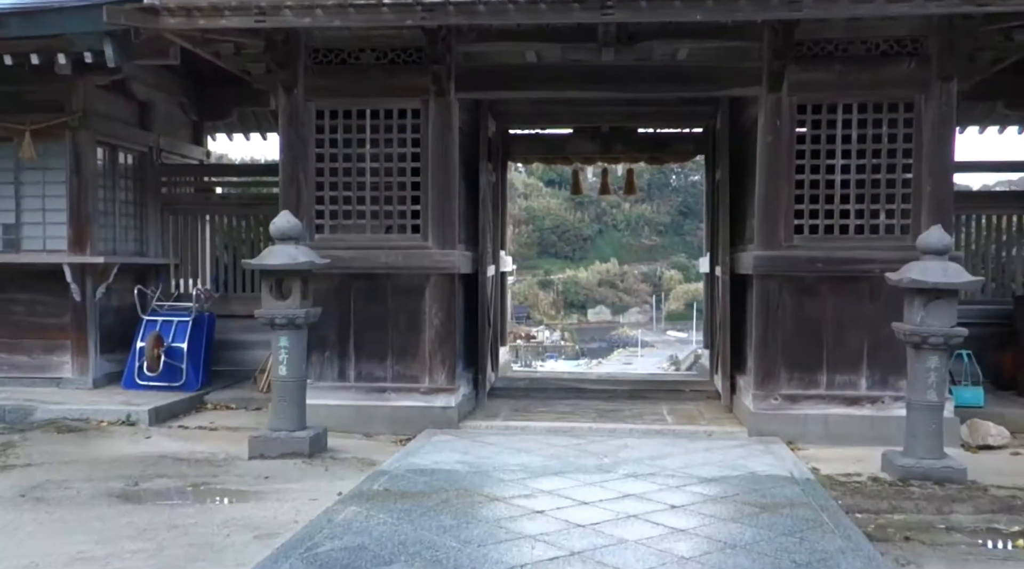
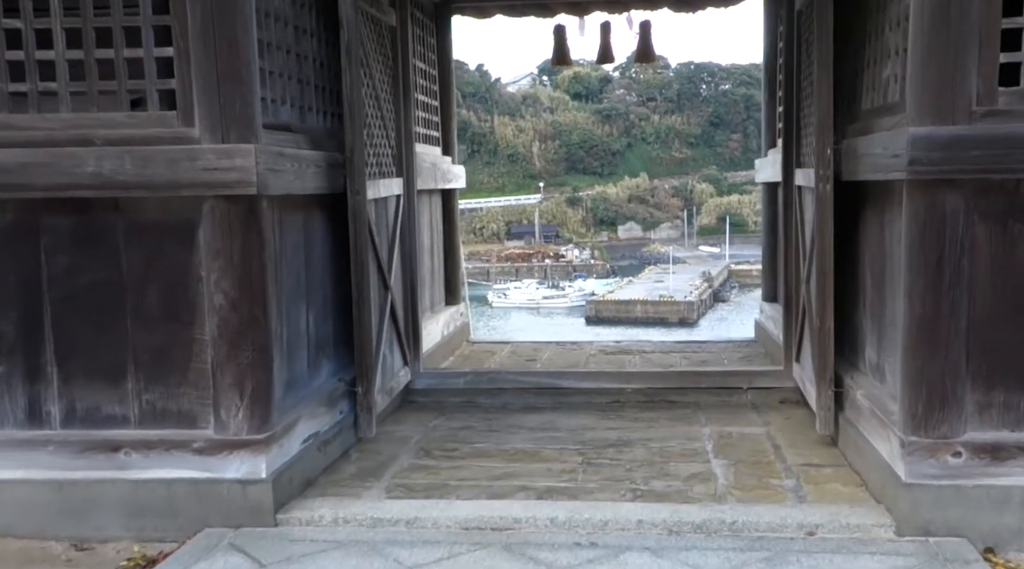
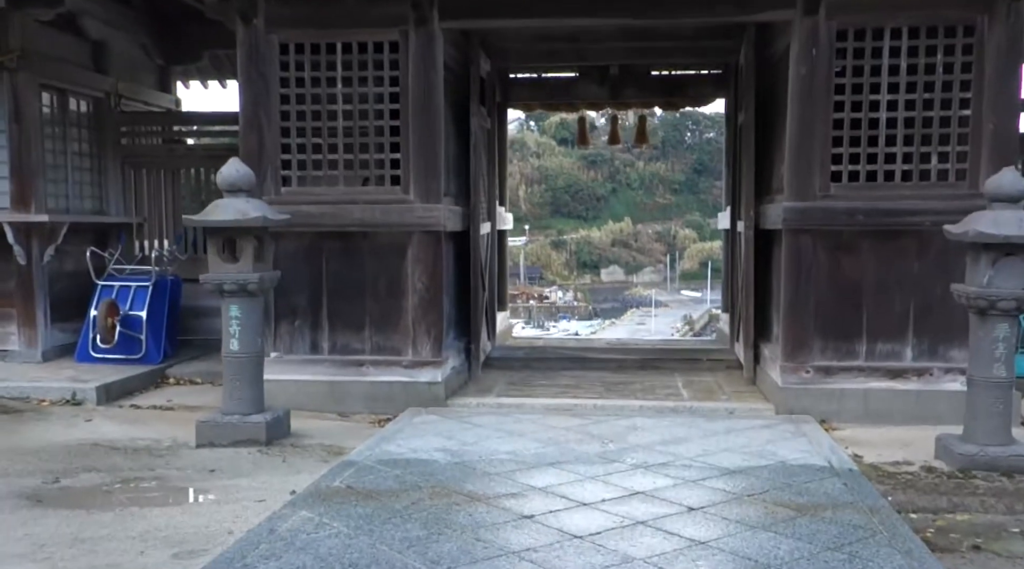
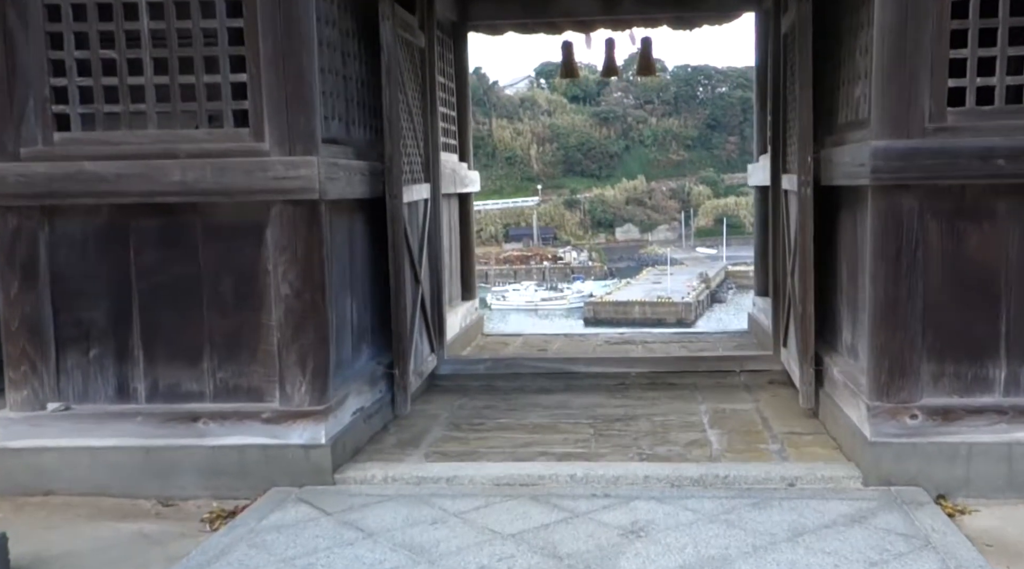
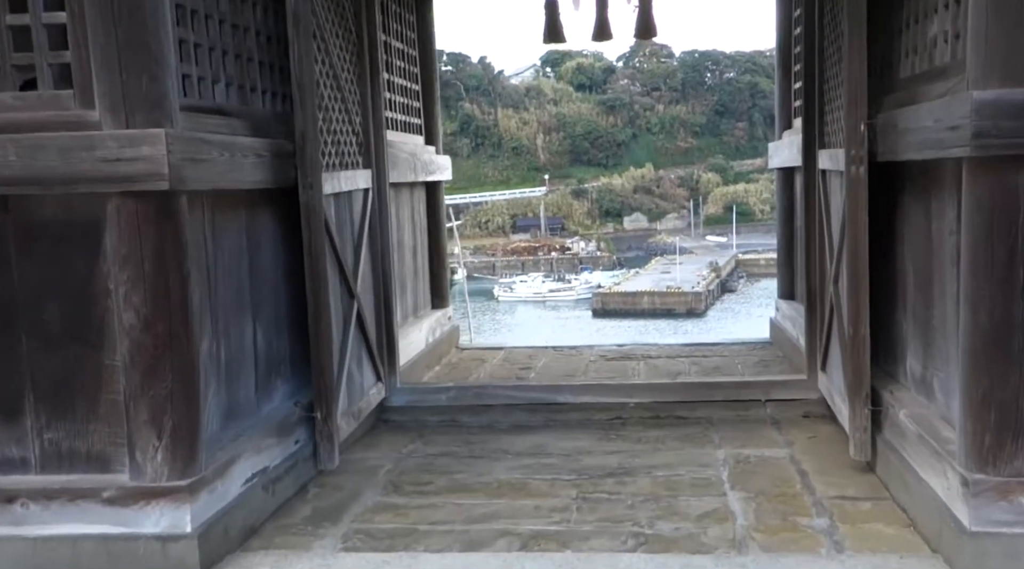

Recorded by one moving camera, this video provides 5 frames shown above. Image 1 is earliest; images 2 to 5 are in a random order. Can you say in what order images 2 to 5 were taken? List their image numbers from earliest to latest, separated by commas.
3, 4, 2, 5
